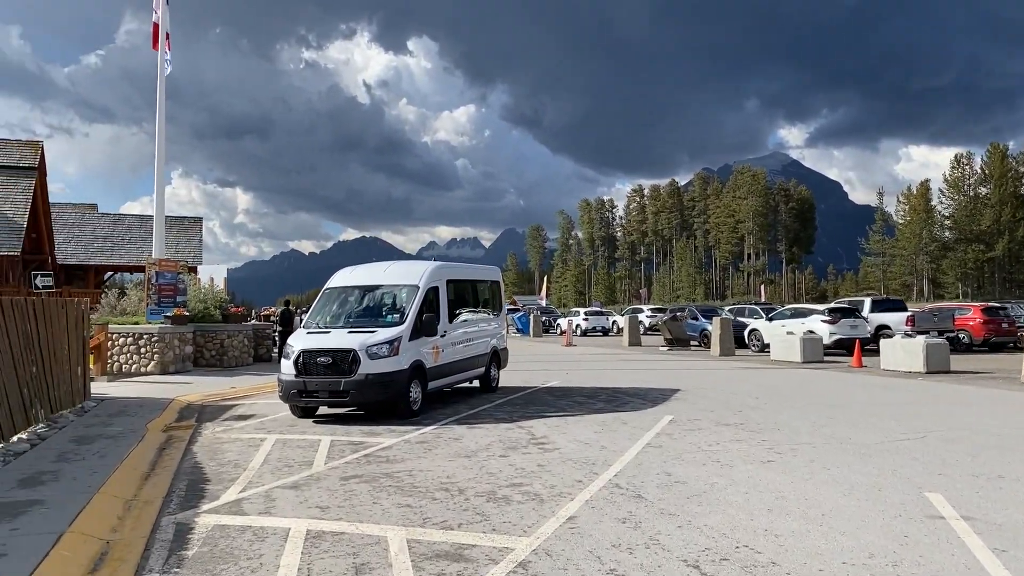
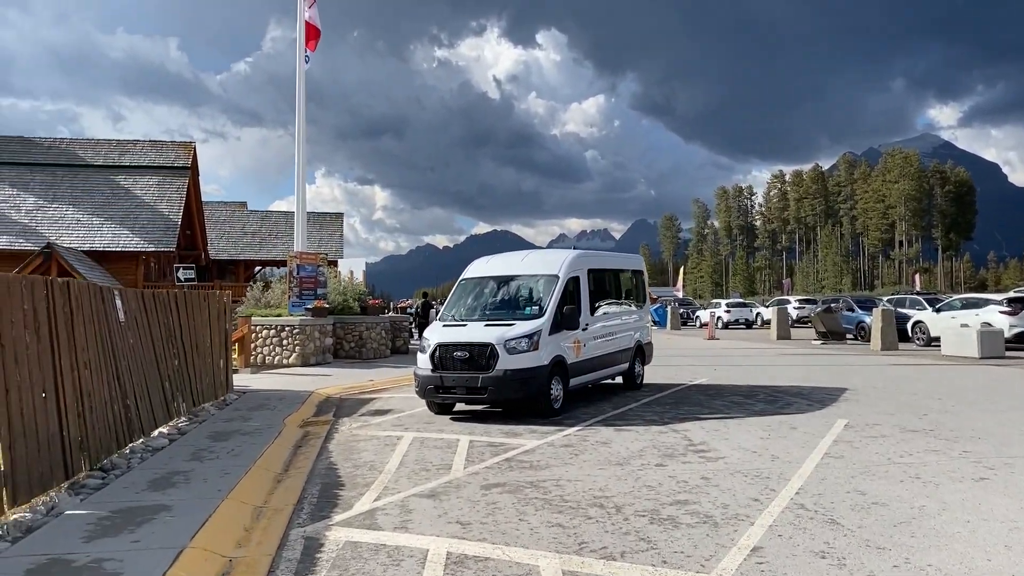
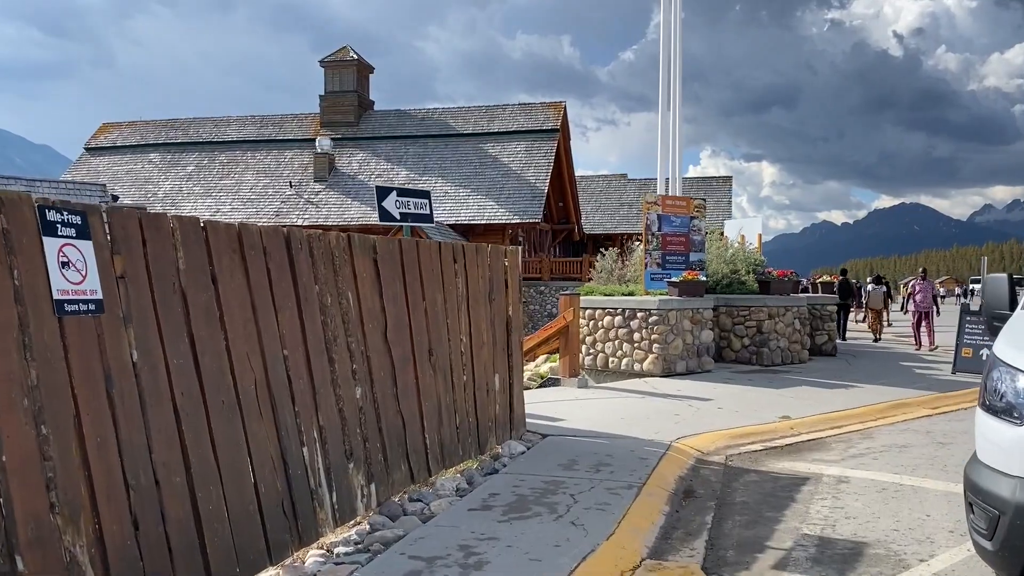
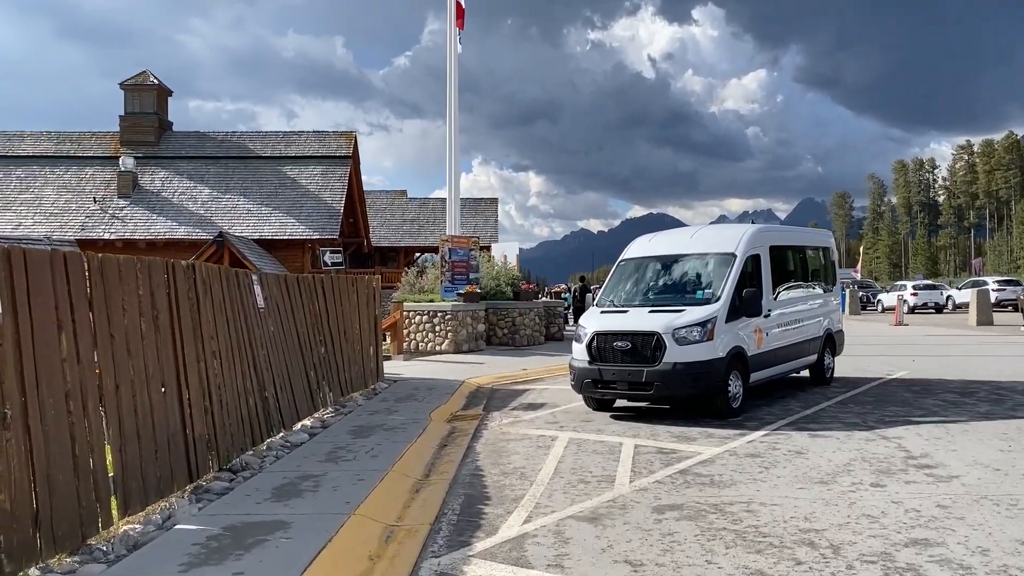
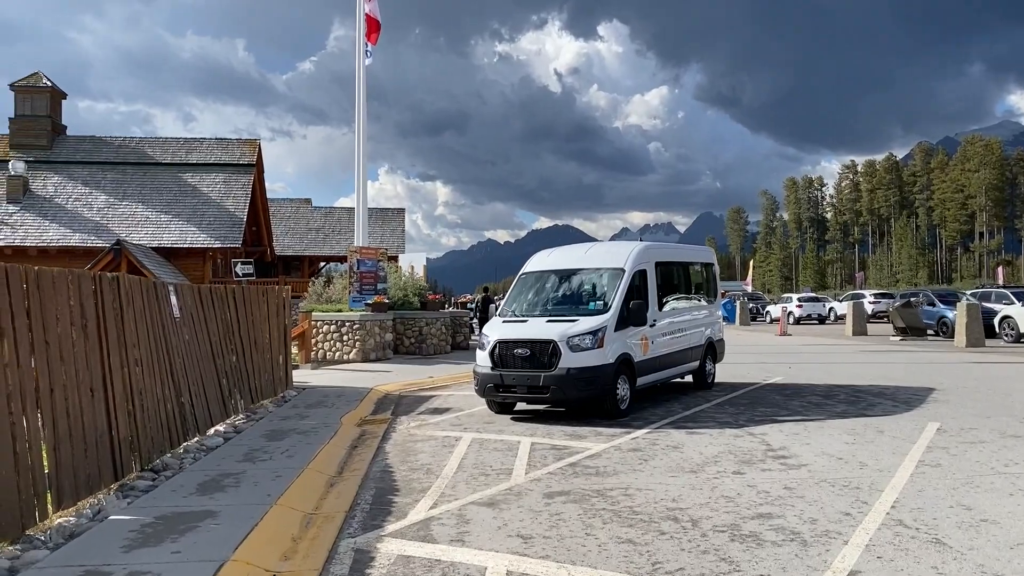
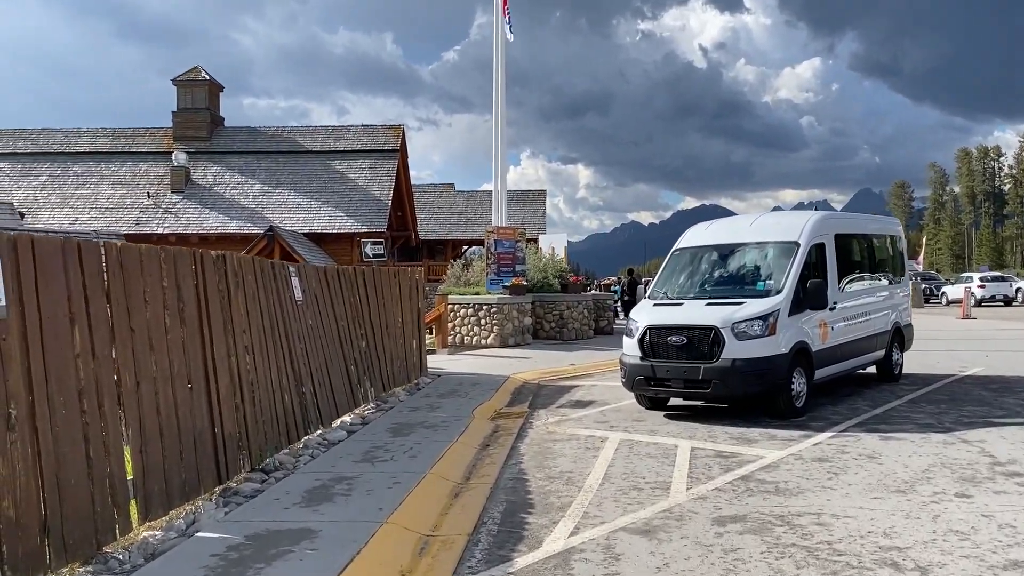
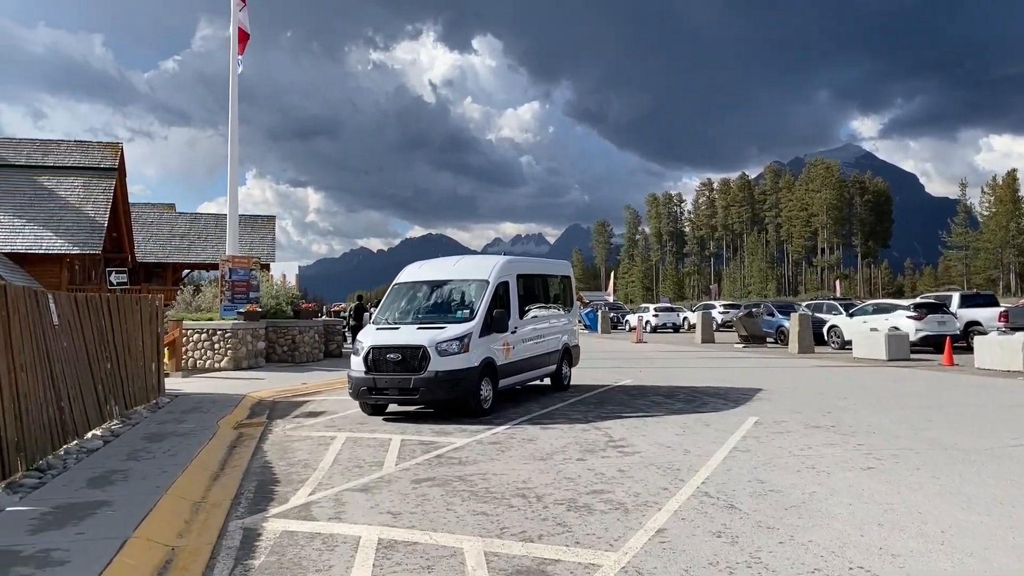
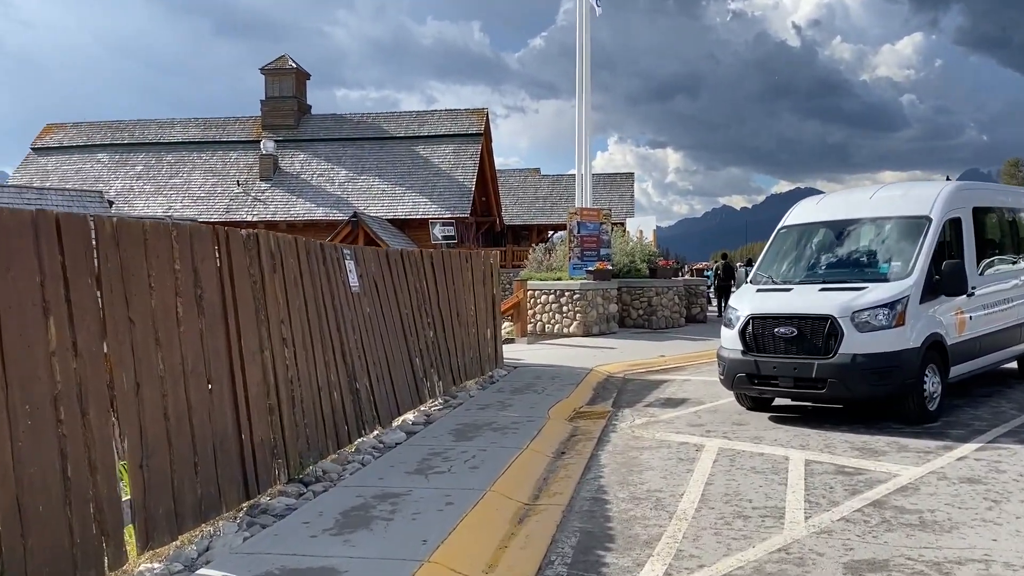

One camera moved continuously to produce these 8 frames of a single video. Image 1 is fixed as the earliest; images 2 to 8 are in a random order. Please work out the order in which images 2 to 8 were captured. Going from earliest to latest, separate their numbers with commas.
7, 2, 5, 4, 6, 8, 3
